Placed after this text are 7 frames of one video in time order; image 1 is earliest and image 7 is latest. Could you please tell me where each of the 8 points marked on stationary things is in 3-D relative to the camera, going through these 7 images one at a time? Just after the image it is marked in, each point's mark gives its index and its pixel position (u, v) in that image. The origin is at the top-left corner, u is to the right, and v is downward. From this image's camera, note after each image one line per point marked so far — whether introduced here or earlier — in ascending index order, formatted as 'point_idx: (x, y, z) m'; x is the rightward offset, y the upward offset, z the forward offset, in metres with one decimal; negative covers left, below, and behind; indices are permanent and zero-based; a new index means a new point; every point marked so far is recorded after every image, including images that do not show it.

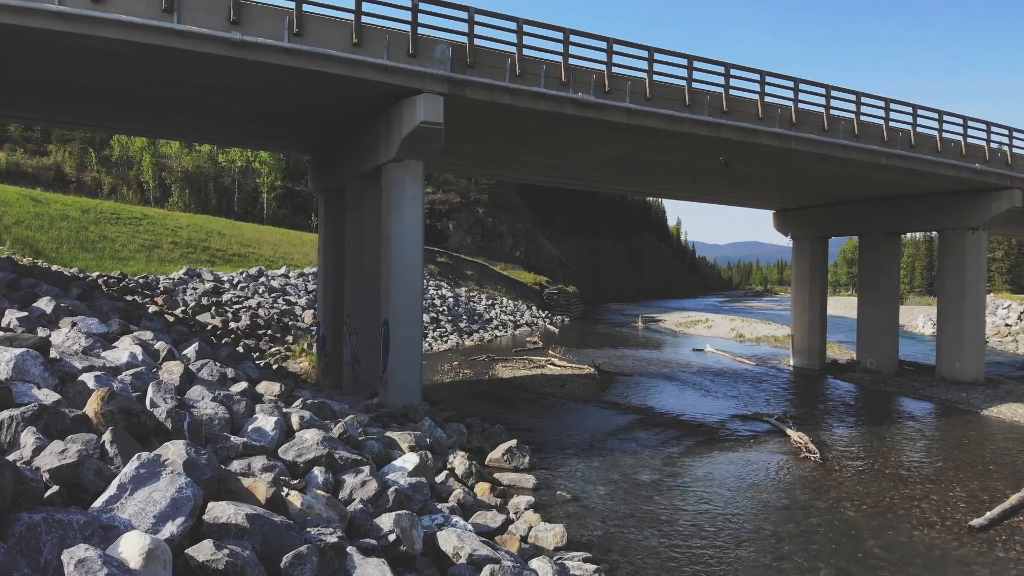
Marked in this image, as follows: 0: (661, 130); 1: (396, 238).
0: (+4.7, +5.0, +16.8) m
1: (-3.2, +1.3, +14.9) m
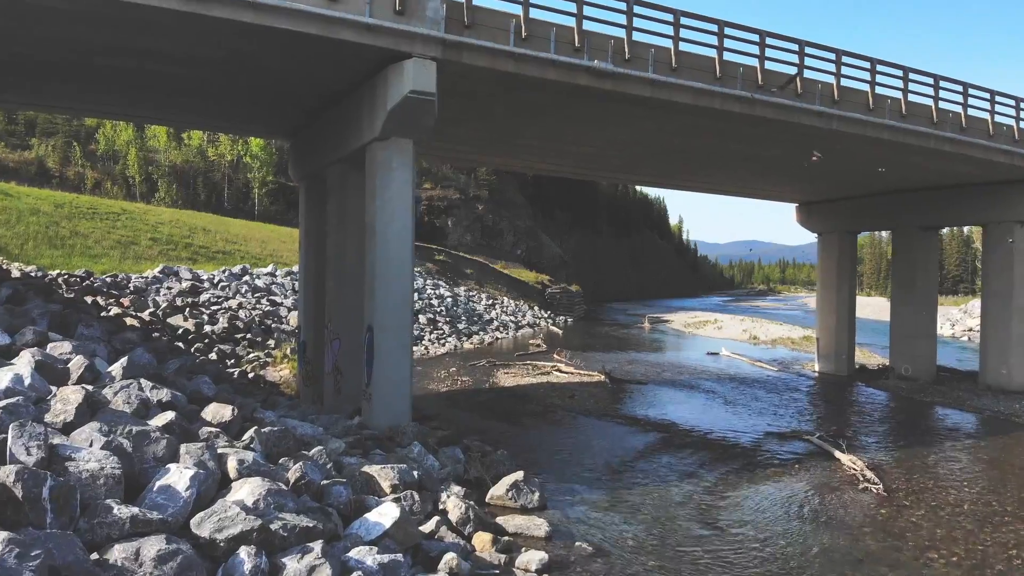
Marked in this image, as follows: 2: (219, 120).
0: (+4.8, +5.0, +14.6) m
1: (-3.1, +1.3, +12.8) m
2: (-10.2, +5.8, +18.4) m
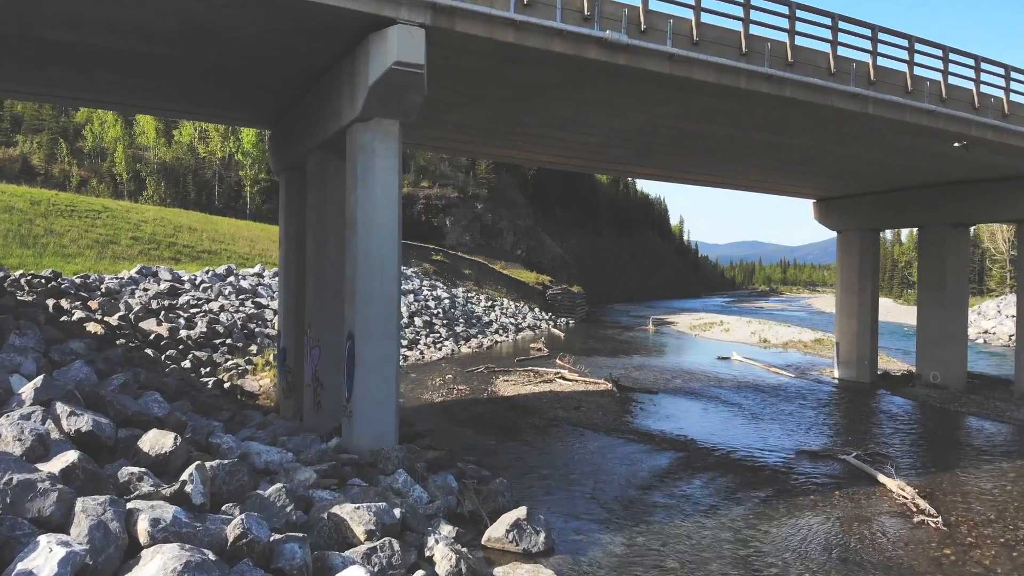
0: (+4.8, +4.9, +13.0) m
1: (-3.1, +1.3, +11.2) m
2: (-10.1, +5.8, +16.8) m
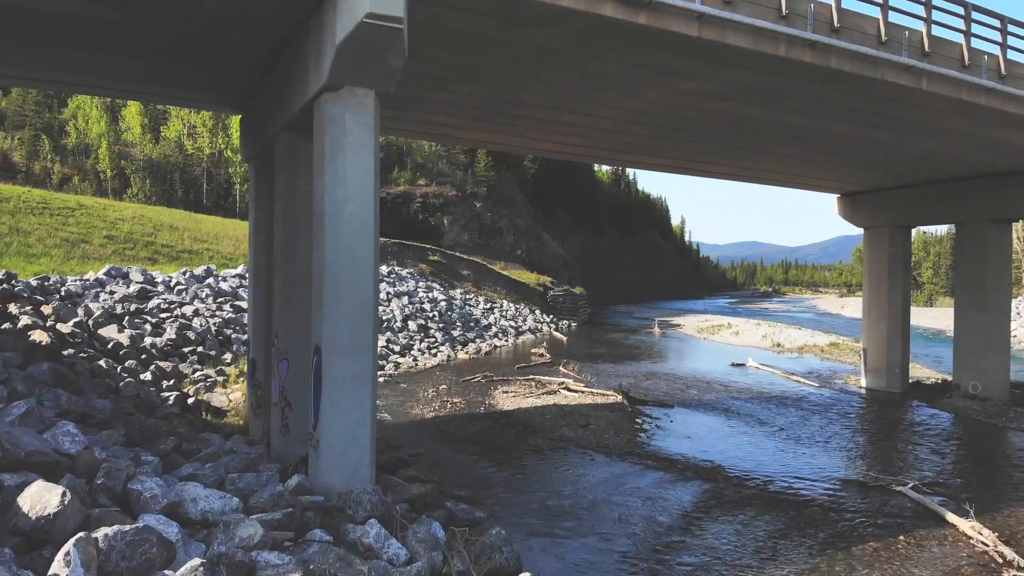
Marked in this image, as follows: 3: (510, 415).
0: (+4.8, +4.9, +11.1) m
1: (-3.1, +1.2, +9.2) m
2: (-10.2, +5.7, +14.9) m
3: (-0.1, -4.0, +16.7) m
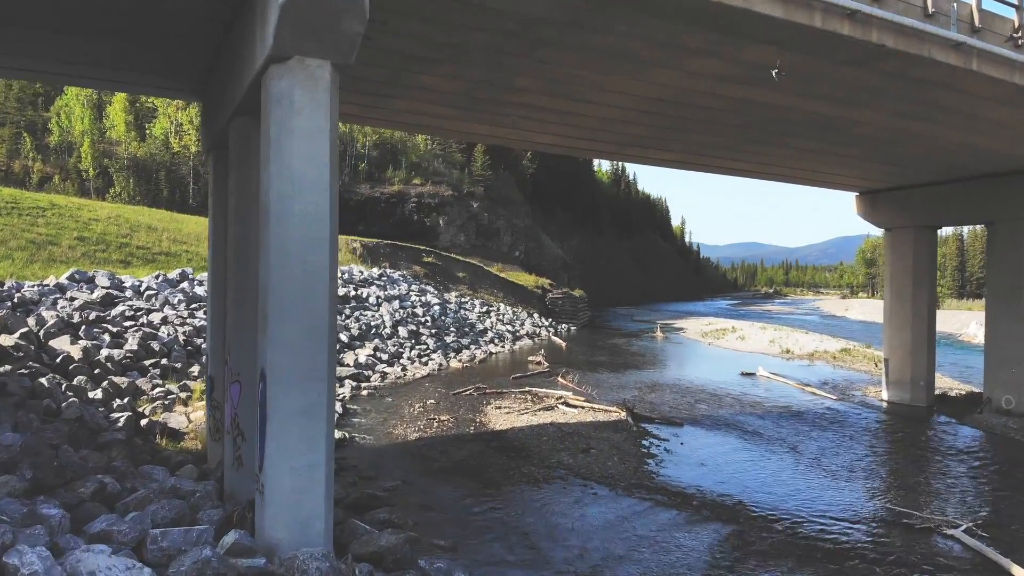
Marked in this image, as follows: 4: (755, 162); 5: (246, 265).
0: (+4.6, +4.7, +9.5) m
1: (-3.3, +1.0, +7.6) m
2: (-10.4, +5.5, +13.3) m
3: (-0.3, -4.2, +15.1) m
4: (+8.6, +4.5, +19.0) m
5: (-5.0, +0.5, +10.1) m
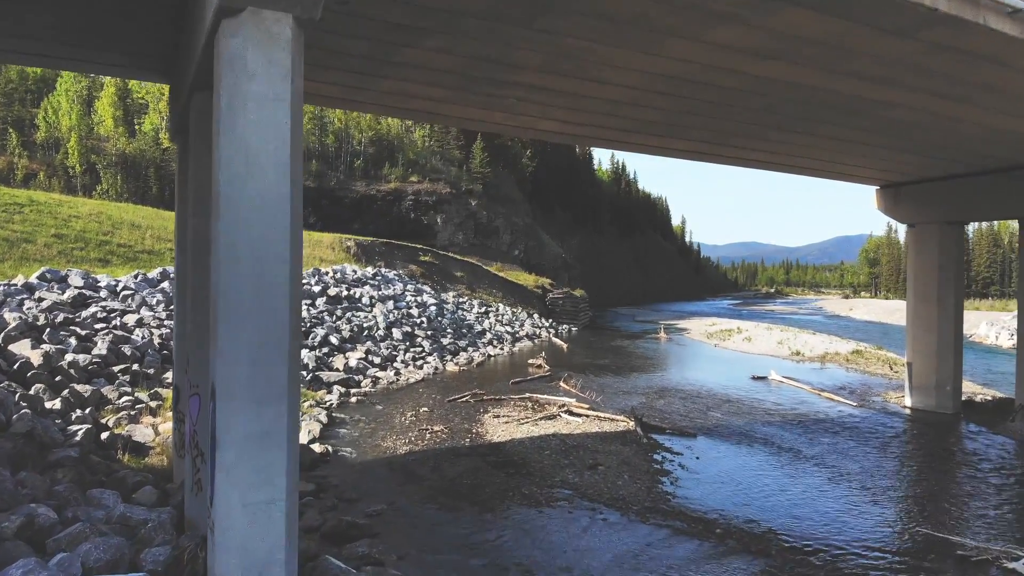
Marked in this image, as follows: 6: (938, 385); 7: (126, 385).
0: (+4.6, +4.7, +8.2) m
1: (-3.3, +1.0, +6.3) m
2: (-10.4, +5.5, +12.0) m
3: (-0.3, -4.2, +13.8) m
4: (+8.6, +4.5, +17.7) m
5: (-5.1, +0.5, +8.8) m
6: (+15.7, -3.5, +19.6) m
7: (-11.2, -2.8, +15.6) m
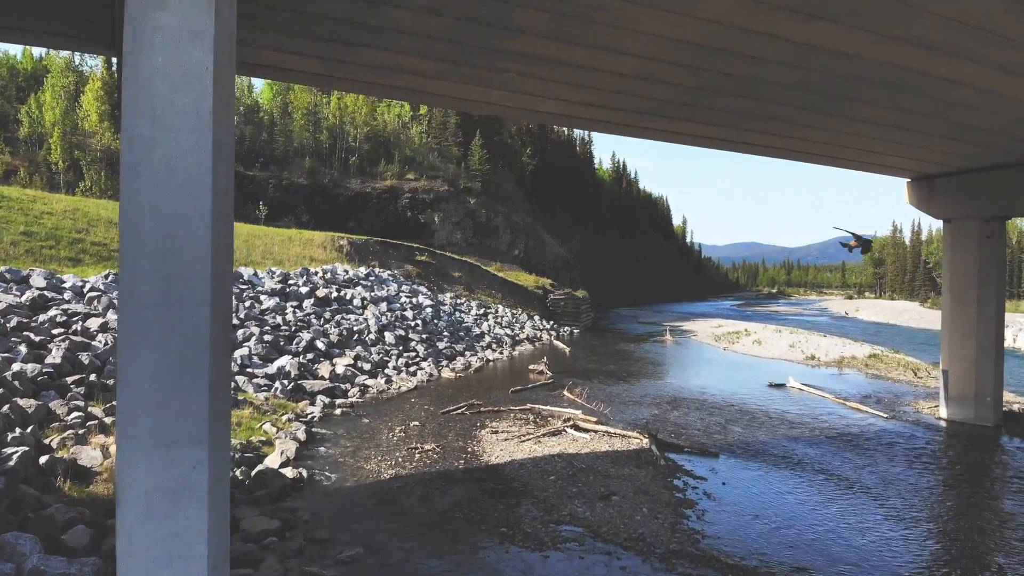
0: (+4.6, +4.6, +6.5) m
1: (-3.3, +1.0, +4.7) m
2: (-10.4, +5.4, +10.3) m
3: (-0.3, -4.2, +12.2) m
4: (+8.6, +4.4, +16.0) m
5: (-5.1, +0.4, +7.2) m
6: (+15.7, -3.5, +18.0) m
7: (-11.2, -2.9, +13.9) m
